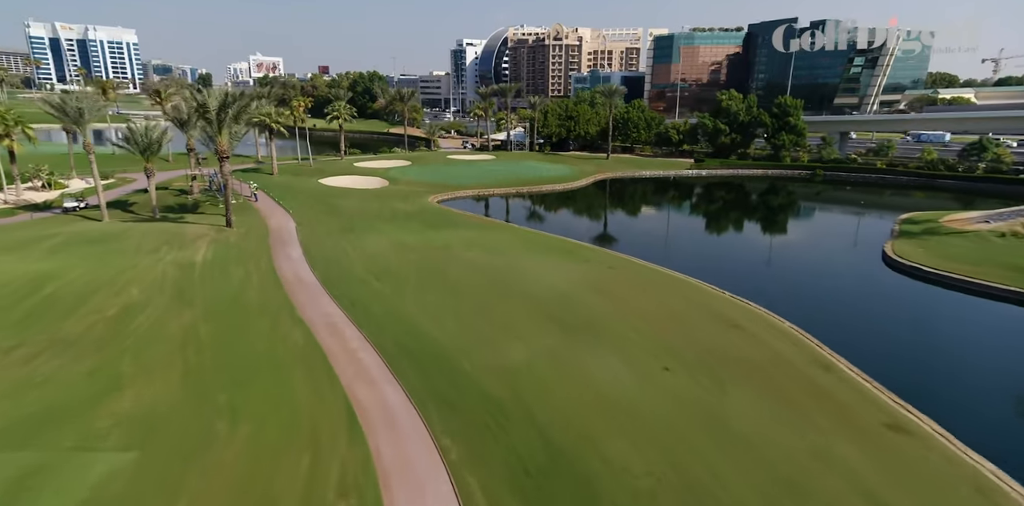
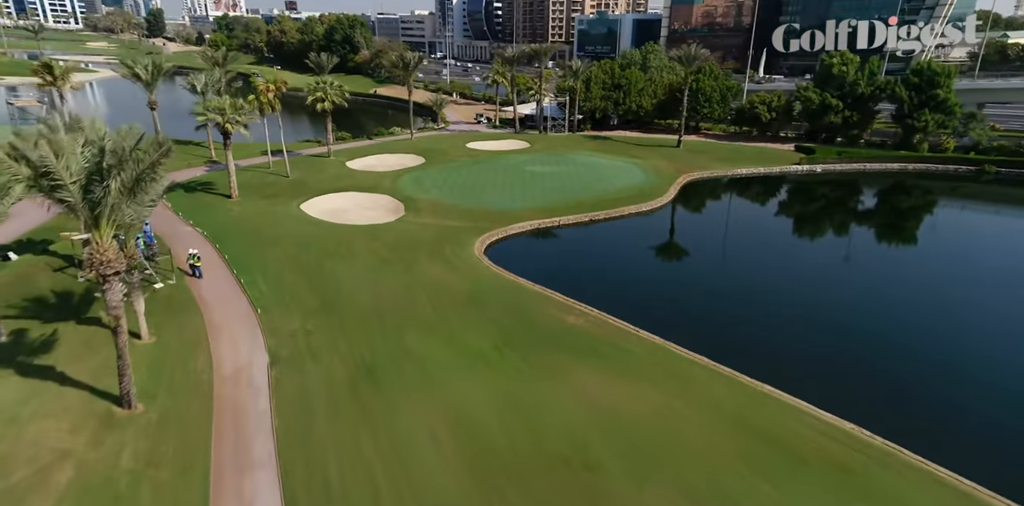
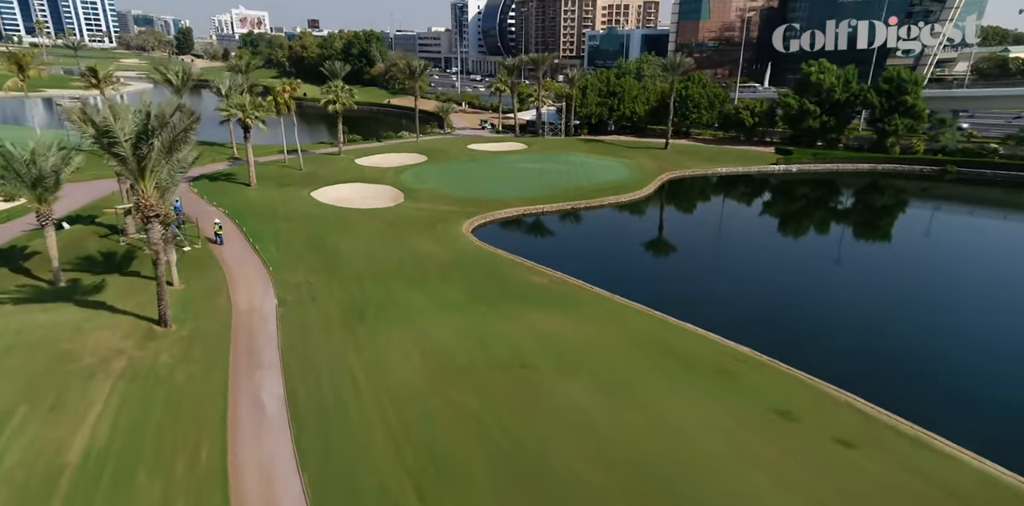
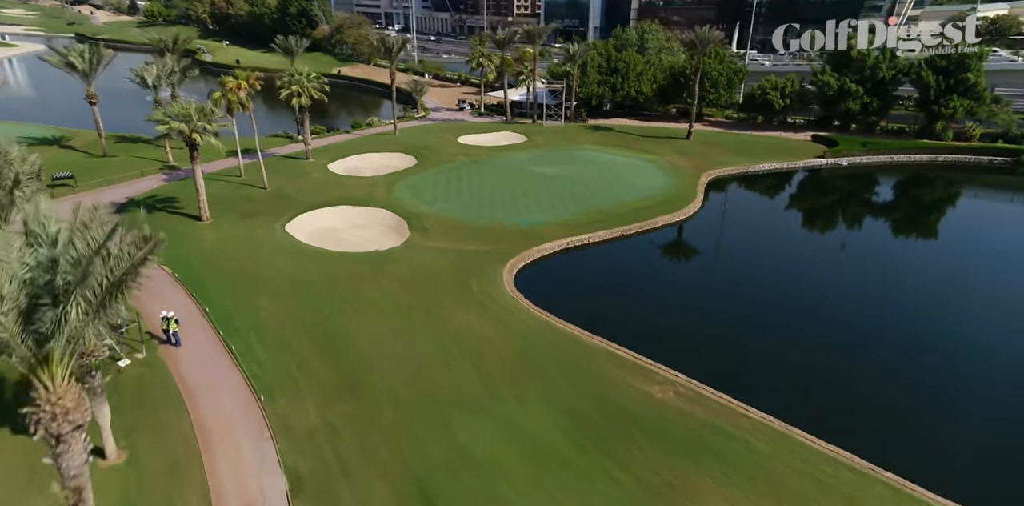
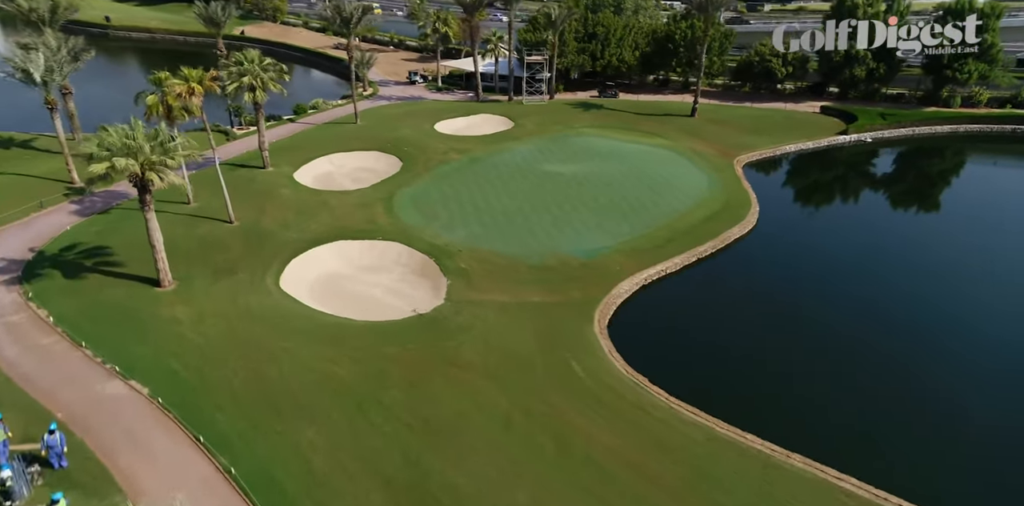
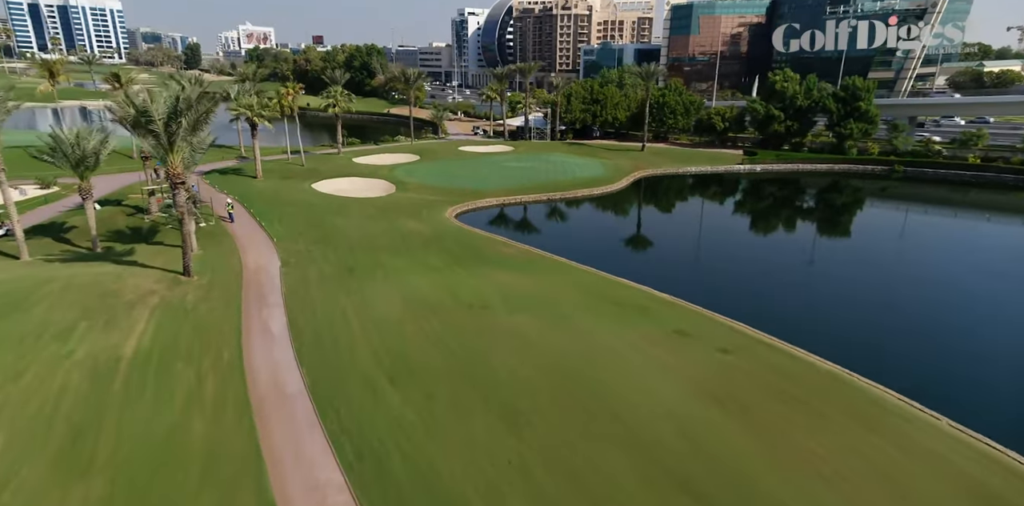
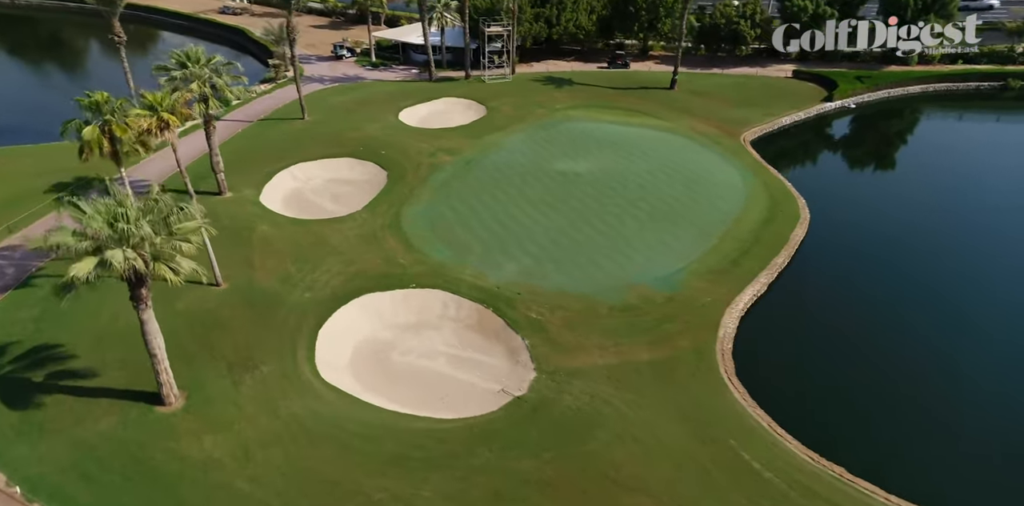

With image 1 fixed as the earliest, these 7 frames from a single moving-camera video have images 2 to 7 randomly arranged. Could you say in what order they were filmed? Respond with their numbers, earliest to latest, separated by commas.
6, 3, 2, 4, 5, 7
